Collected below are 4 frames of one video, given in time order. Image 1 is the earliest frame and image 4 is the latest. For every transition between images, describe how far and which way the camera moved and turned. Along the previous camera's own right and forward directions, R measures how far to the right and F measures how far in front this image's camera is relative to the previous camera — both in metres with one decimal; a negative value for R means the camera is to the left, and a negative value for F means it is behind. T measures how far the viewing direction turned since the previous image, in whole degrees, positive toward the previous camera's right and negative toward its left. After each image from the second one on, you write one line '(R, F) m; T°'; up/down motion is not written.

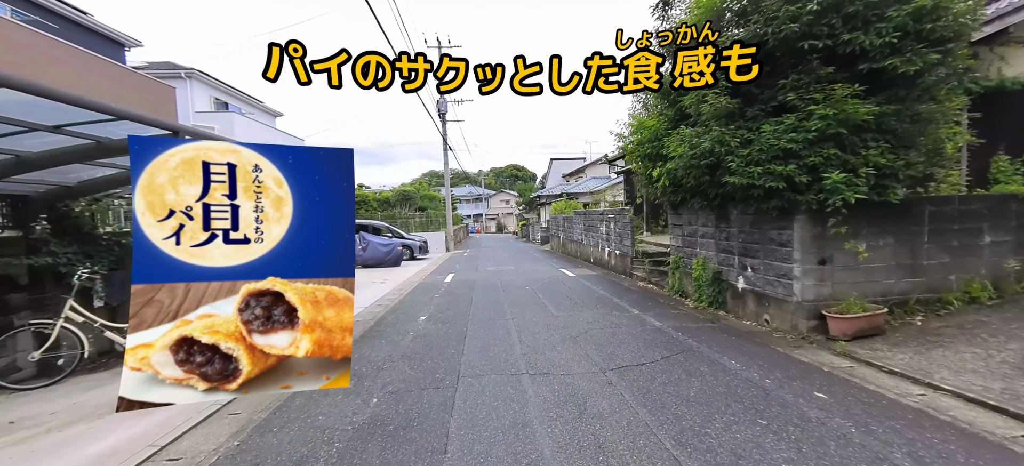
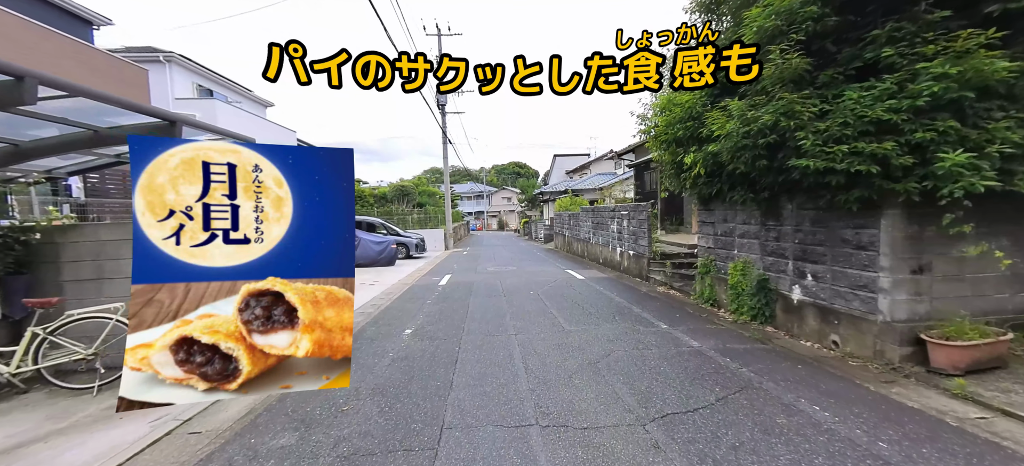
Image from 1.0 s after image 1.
(0.0, +0.8) m; 0°
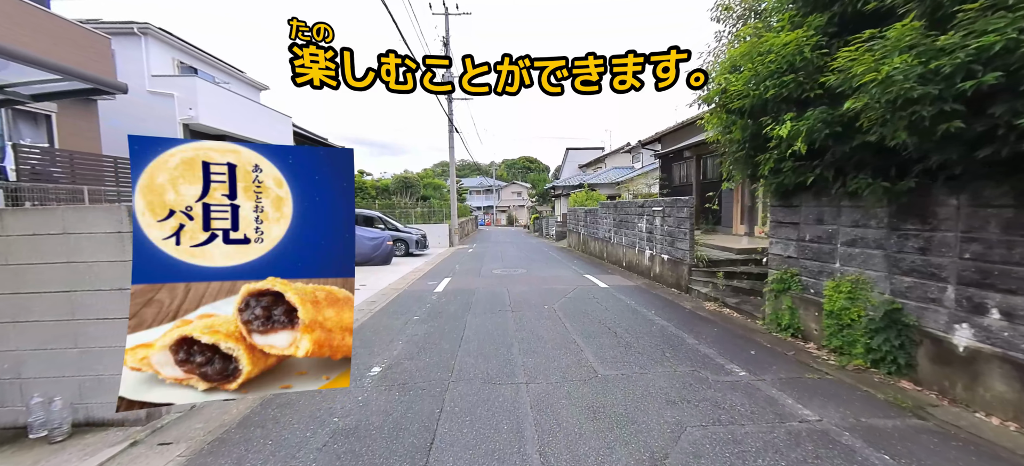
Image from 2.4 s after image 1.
(0.0, +1.2) m; -1°
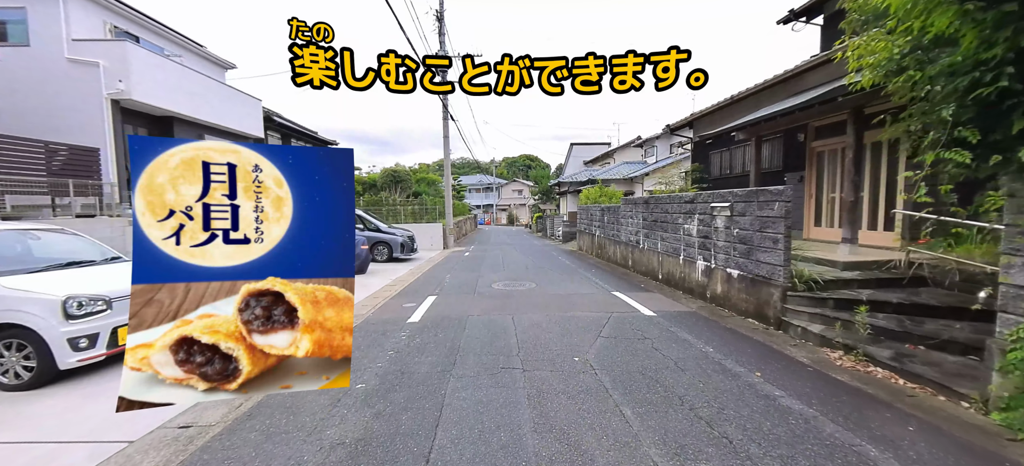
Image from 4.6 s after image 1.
(-0.1, +1.9) m; 0°
